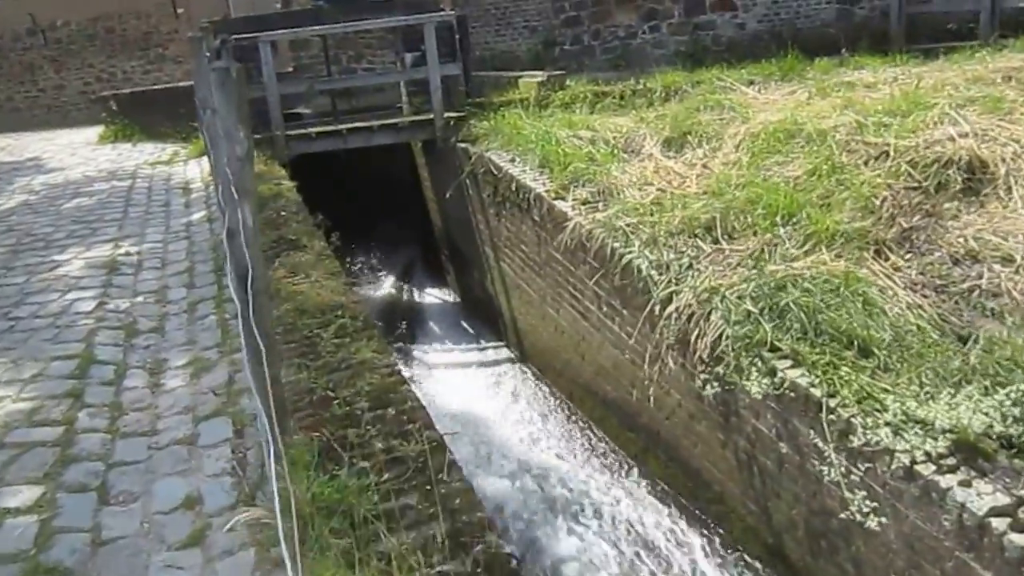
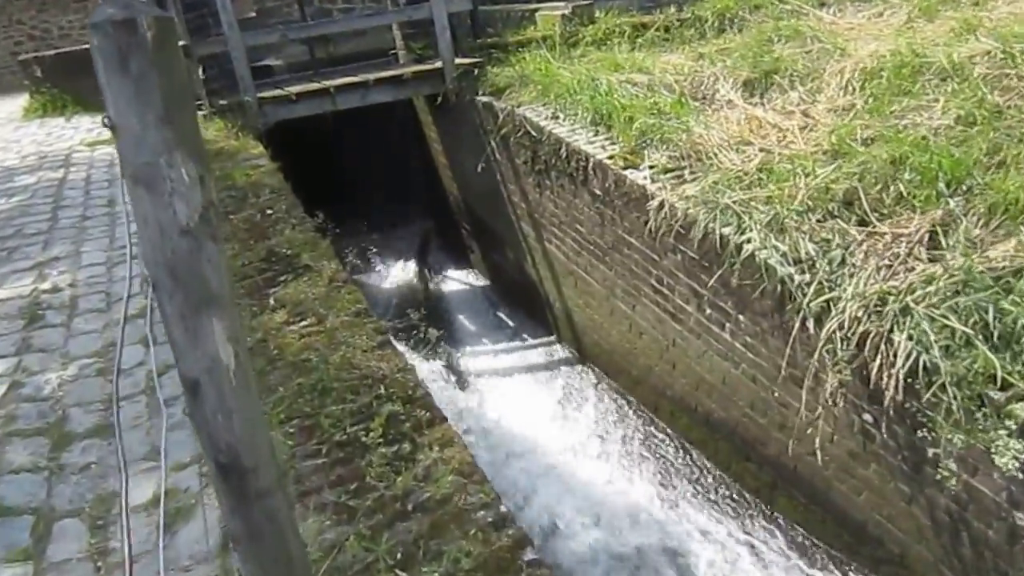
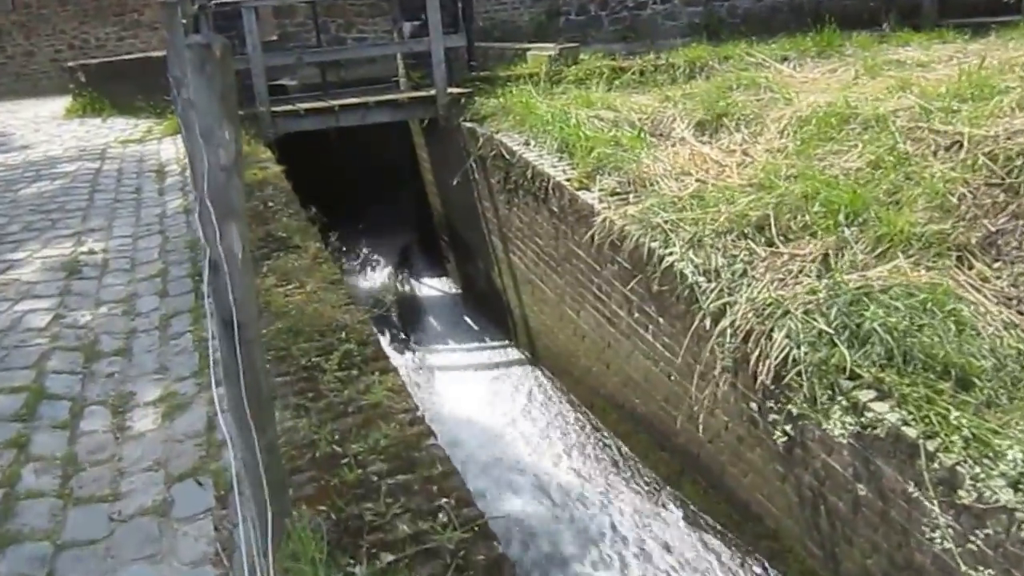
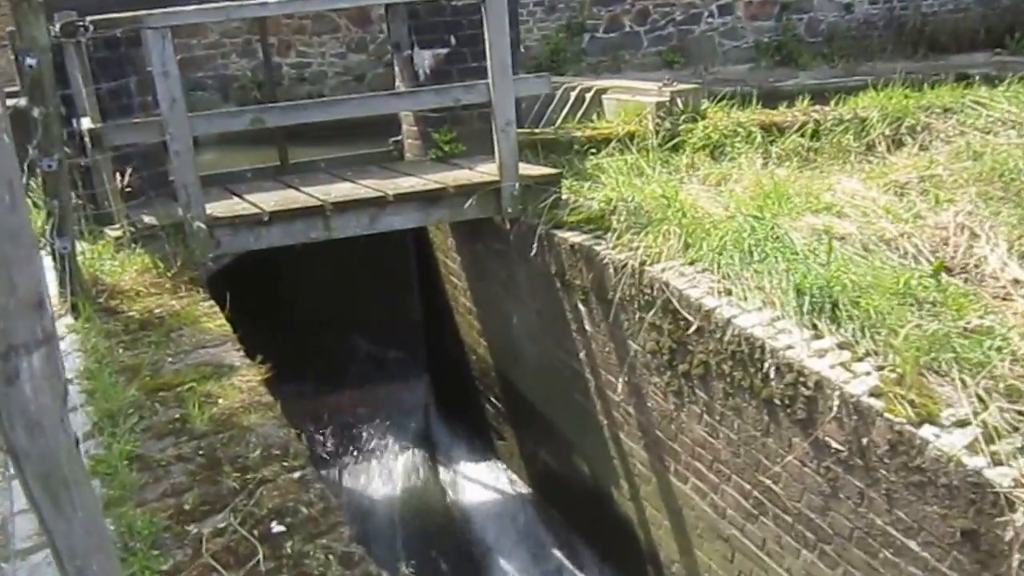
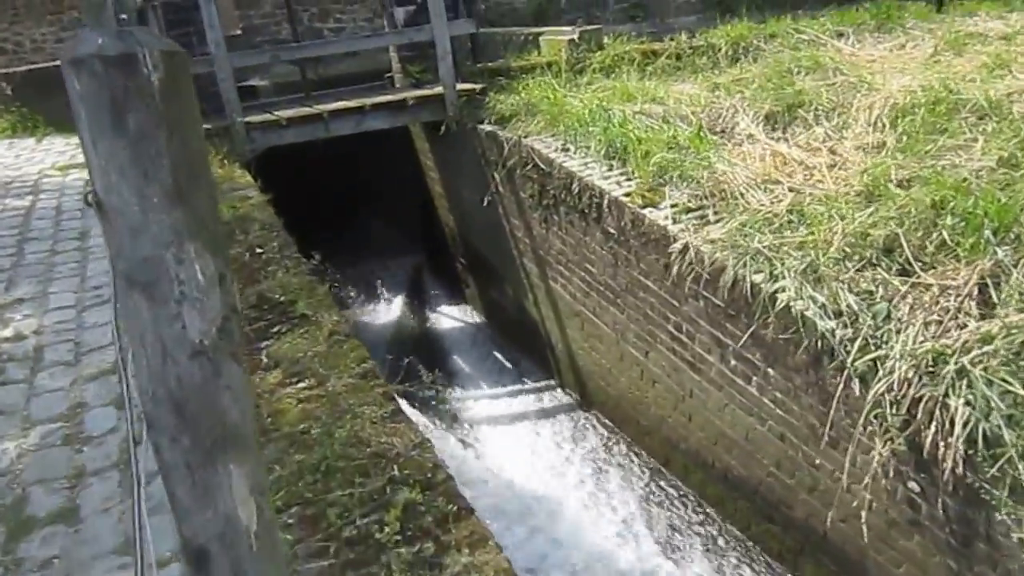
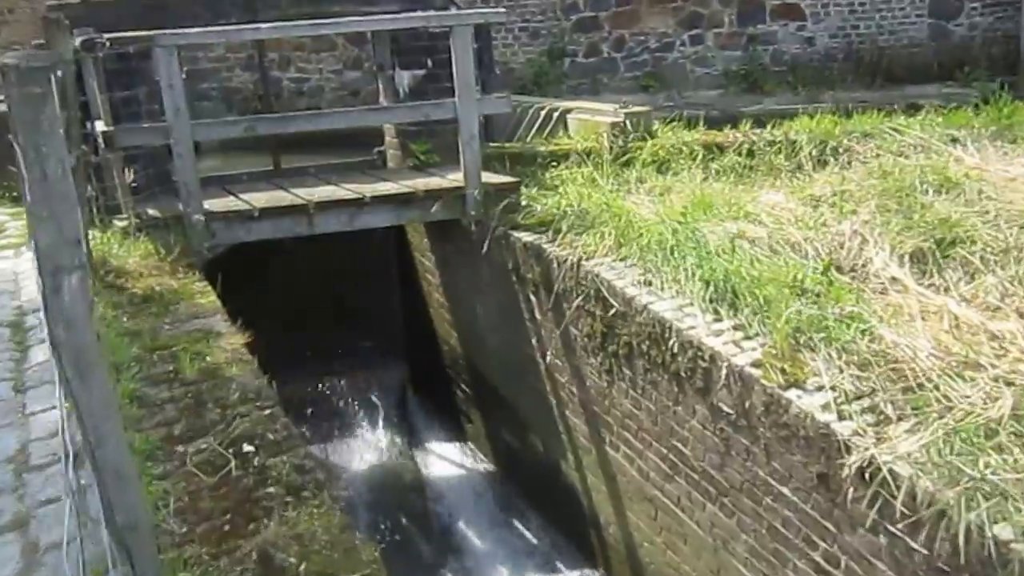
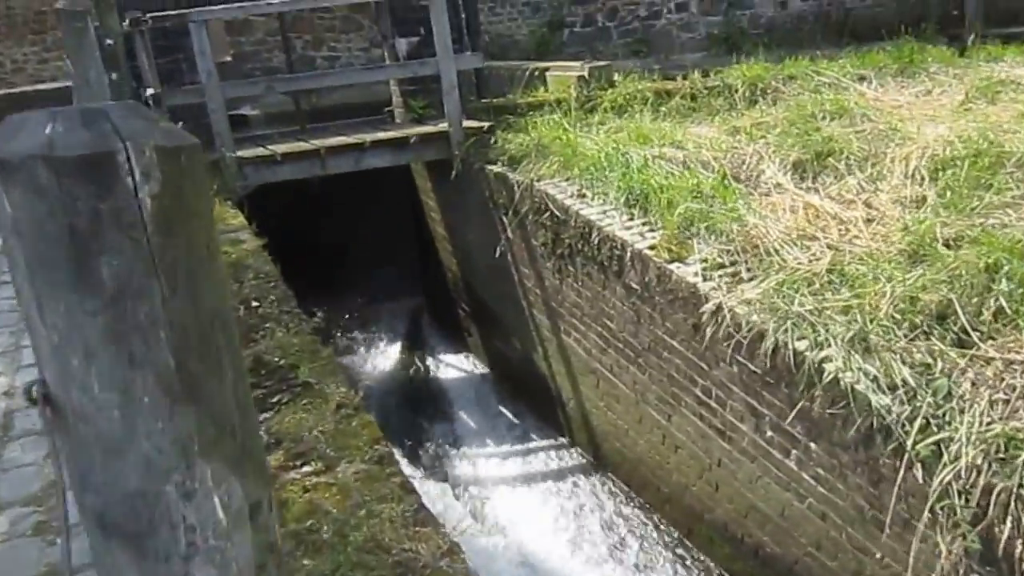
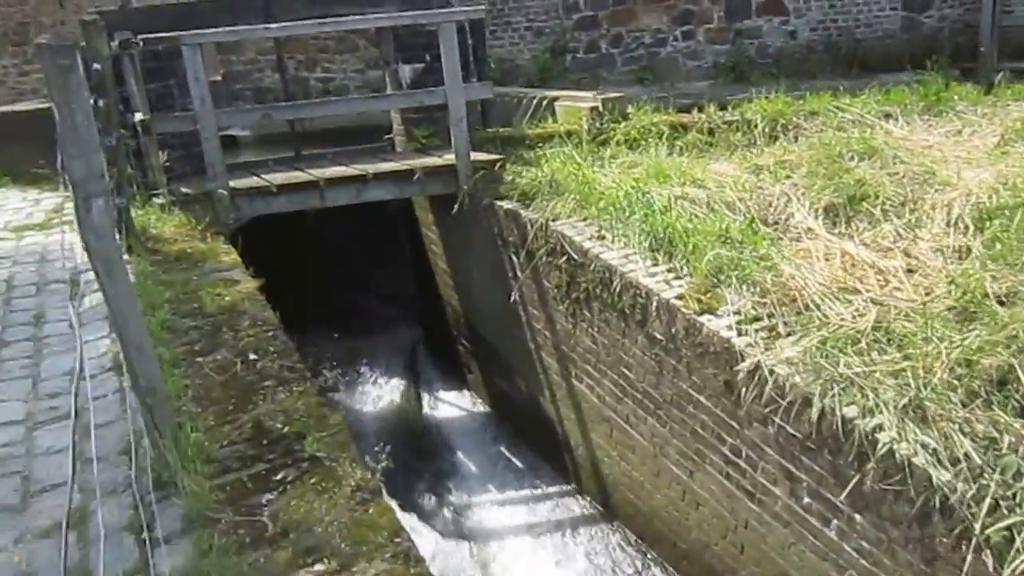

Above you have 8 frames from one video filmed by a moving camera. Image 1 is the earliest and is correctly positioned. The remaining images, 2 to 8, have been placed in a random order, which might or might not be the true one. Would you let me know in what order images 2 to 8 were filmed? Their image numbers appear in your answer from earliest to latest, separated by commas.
3, 2, 5, 7, 8, 6, 4
